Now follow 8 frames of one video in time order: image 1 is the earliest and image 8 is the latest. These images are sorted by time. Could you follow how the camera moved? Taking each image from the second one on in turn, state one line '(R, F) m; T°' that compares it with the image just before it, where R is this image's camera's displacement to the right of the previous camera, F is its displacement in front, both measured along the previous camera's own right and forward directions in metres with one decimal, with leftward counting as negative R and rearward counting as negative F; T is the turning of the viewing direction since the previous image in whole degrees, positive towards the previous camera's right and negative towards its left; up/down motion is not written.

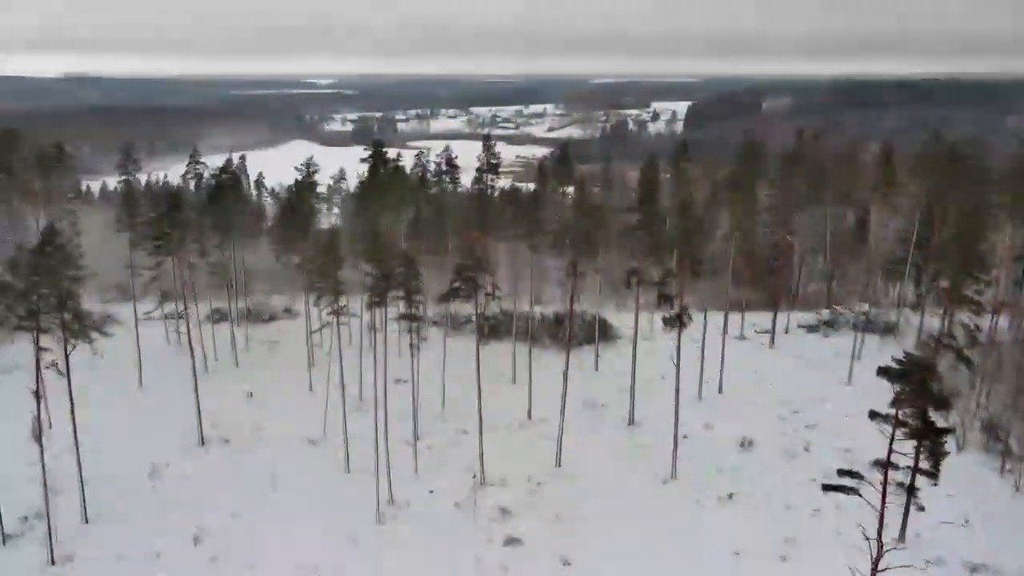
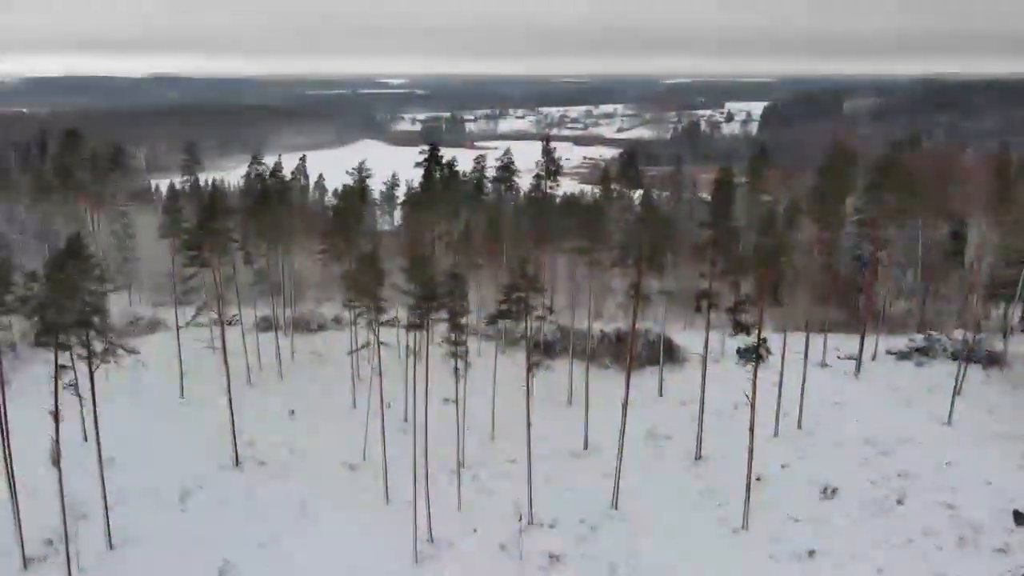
(+0.4, +3.0) m; -5°
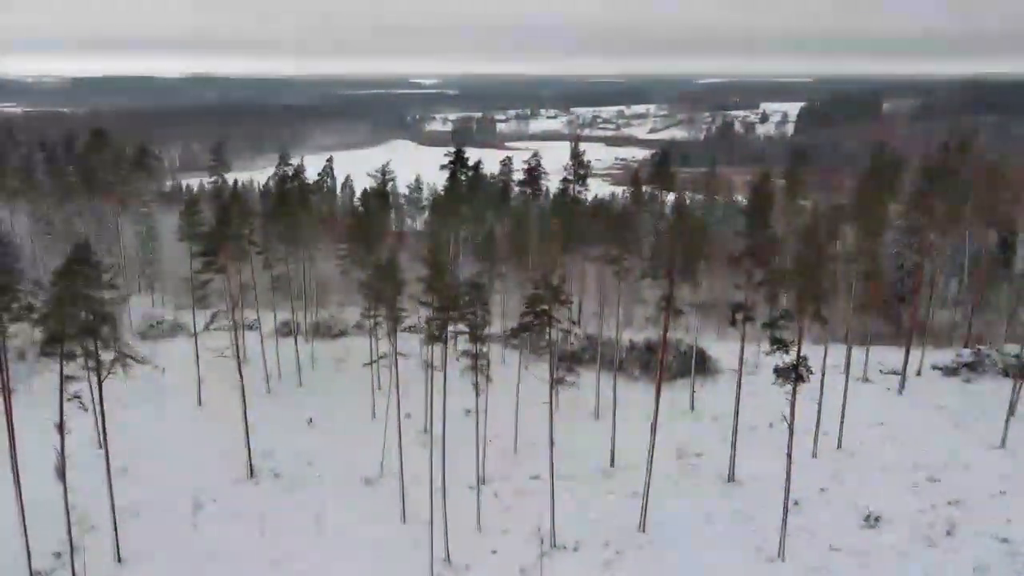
(+0.2, +1.4) m; -2°
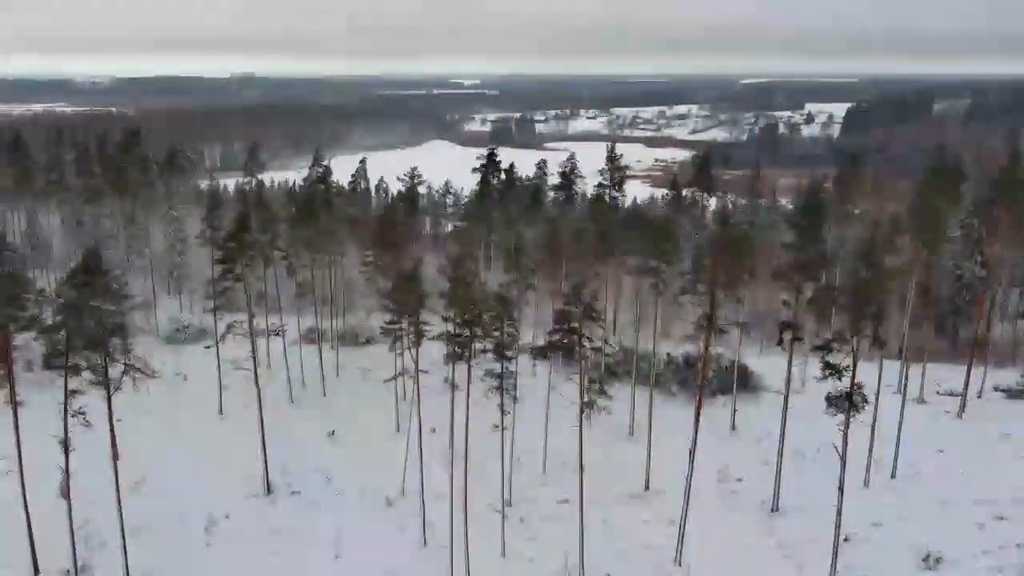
(+0.3, +1.8) m; -3°
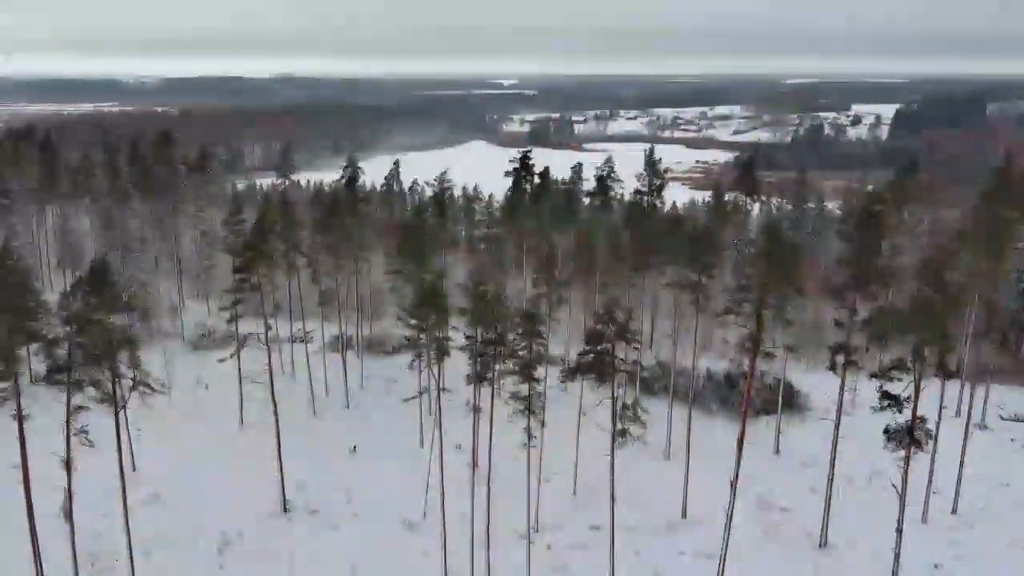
(+0.3, +1.7) m; -3°
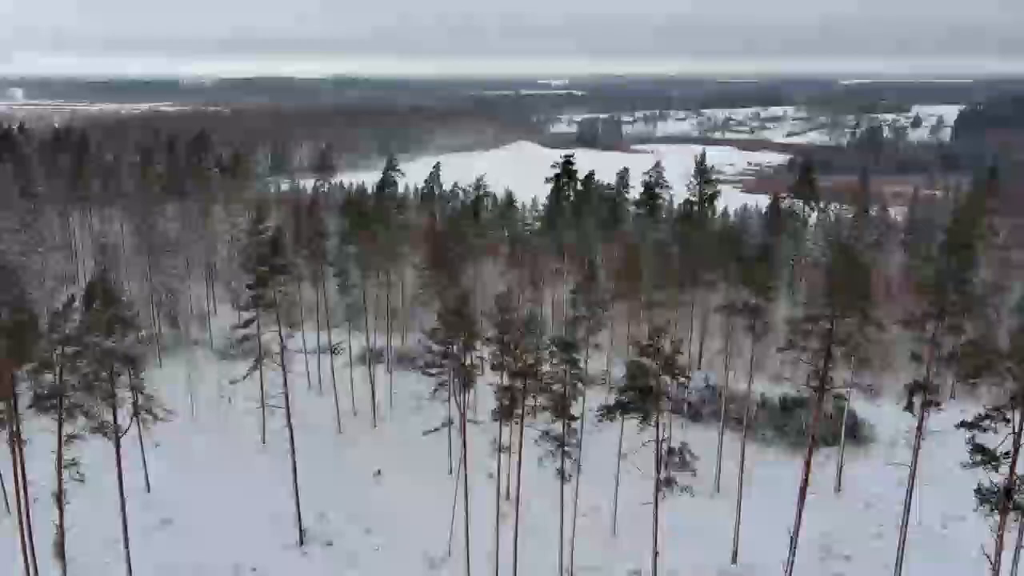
(+0.3, +2.5) m; -3°
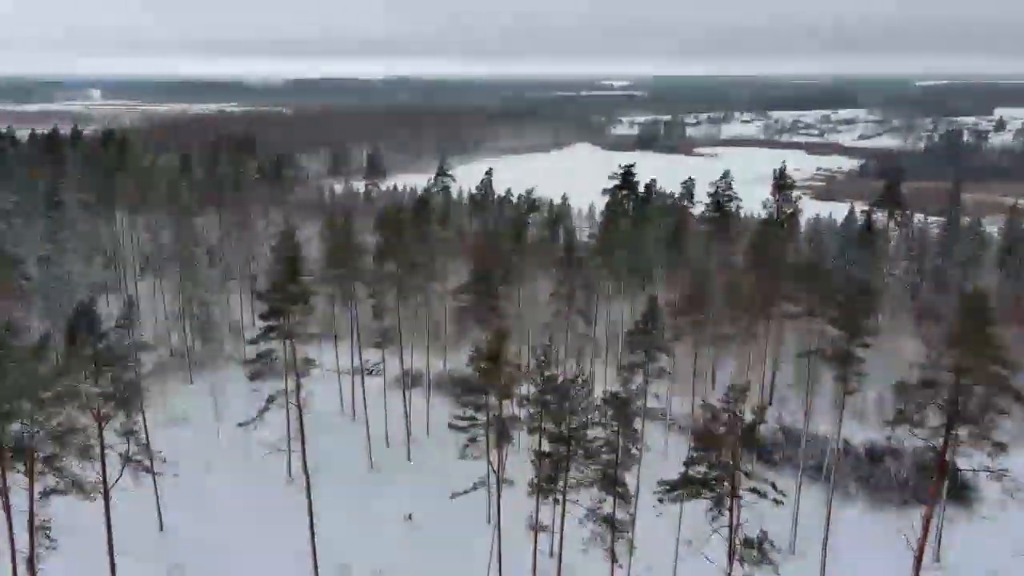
(+0.3, +3.5) m; -4°
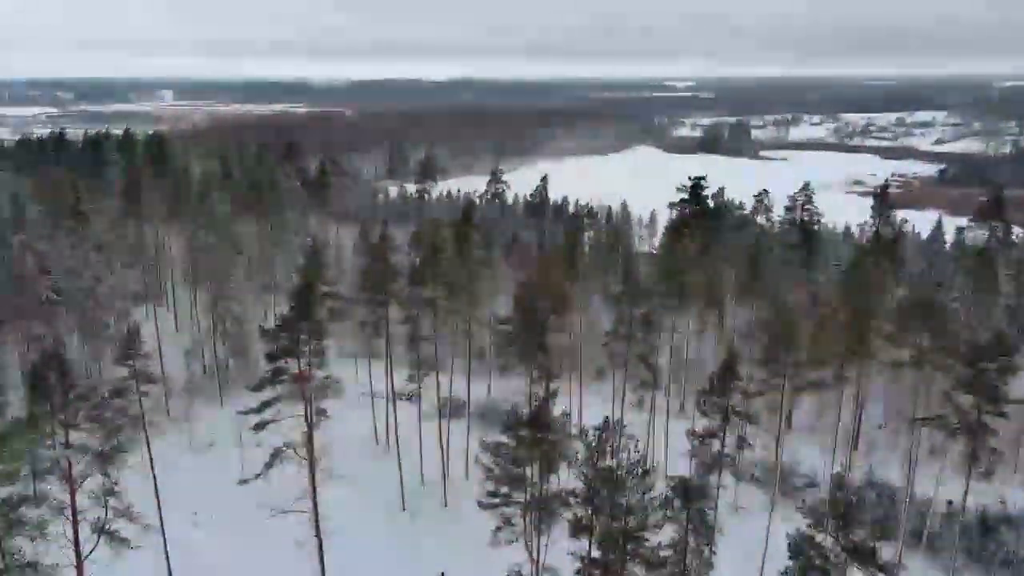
(+0.2, +3.6) m; -4°
